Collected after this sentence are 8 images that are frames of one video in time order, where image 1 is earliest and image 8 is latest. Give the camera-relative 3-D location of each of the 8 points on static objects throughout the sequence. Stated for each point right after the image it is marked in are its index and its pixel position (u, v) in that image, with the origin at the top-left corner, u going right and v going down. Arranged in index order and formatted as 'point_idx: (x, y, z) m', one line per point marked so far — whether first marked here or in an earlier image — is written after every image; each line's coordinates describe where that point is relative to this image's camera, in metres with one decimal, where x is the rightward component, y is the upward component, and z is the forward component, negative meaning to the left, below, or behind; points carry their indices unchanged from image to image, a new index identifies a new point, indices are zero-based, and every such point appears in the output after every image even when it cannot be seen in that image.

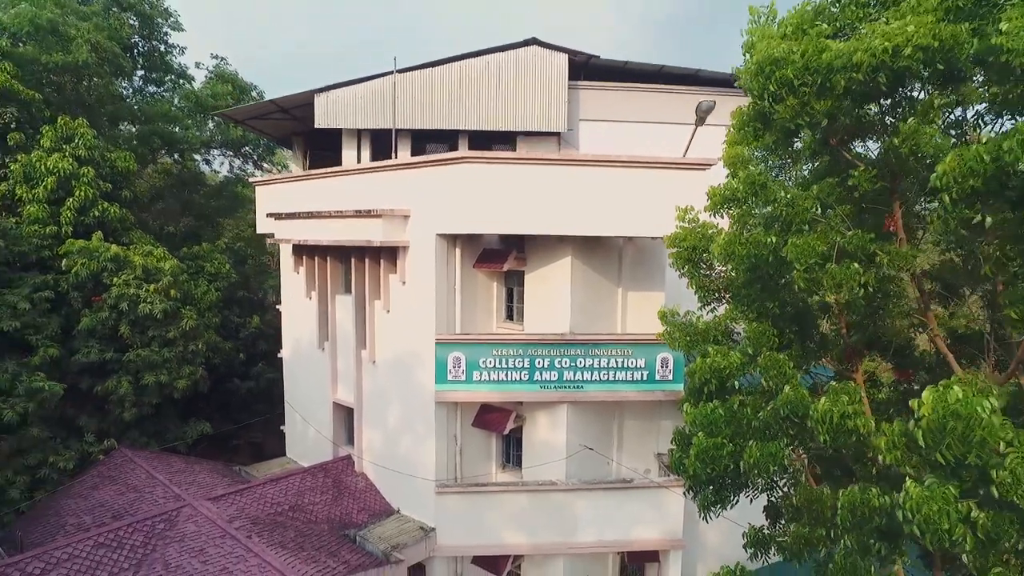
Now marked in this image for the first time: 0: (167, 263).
0: (-8.1, +0.6, +14.3) m
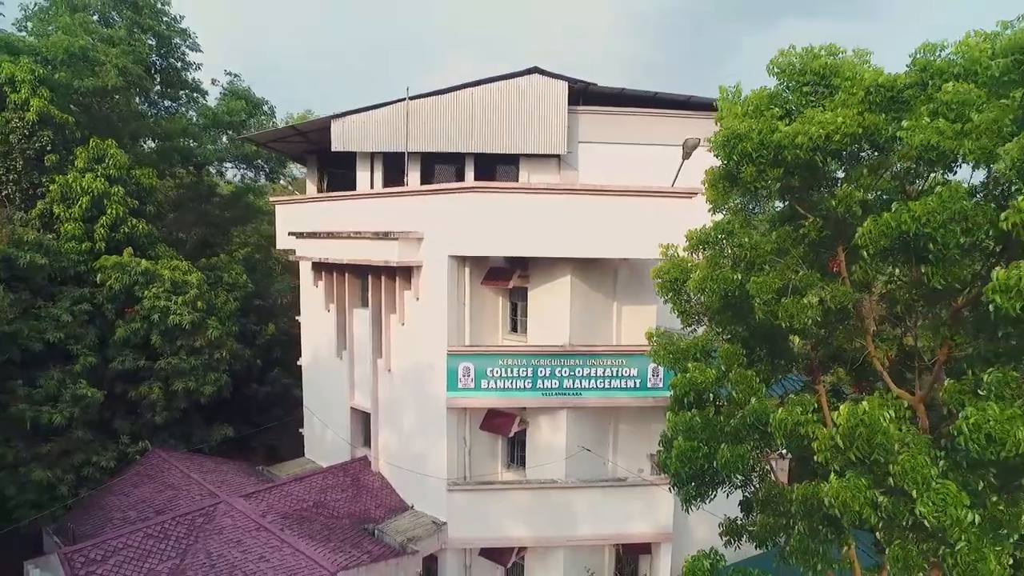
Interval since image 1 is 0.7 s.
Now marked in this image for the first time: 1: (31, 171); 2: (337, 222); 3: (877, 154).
0: (-8.0, +0.3, +15.3) m
1: (-12.4, +3.1, +15.8) m
2: (-3.9, +1.5, +13.6) m
3: (+3.0, +1.1, +4.9) m
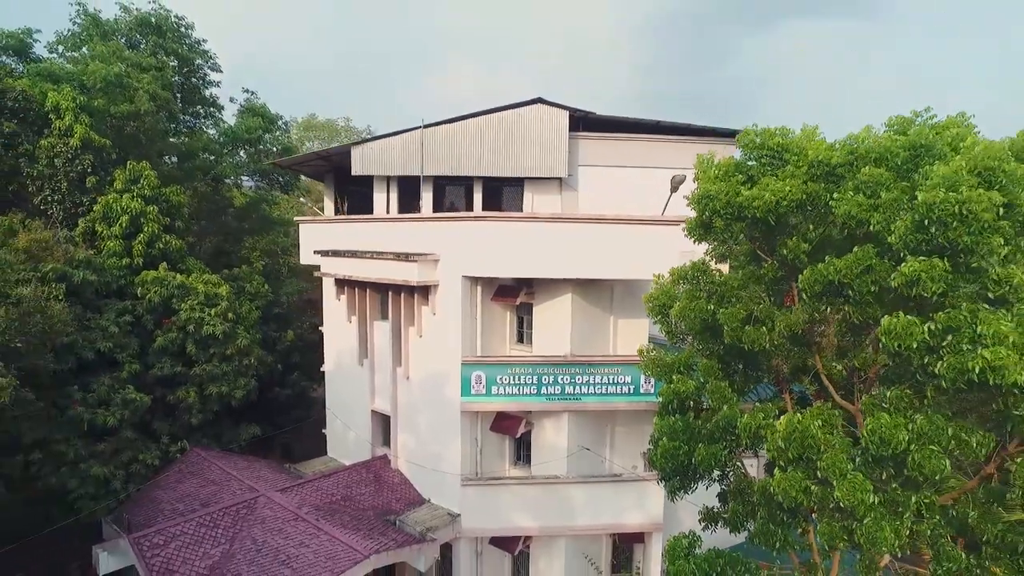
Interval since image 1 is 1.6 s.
0: (-7.9, 0.0, +16.6) m
1: (-12.3, +2.7, +17.1) m
2: (-3.7, +1.1, +14.9) m
3: (+3.1, +0.8, +6.3) m
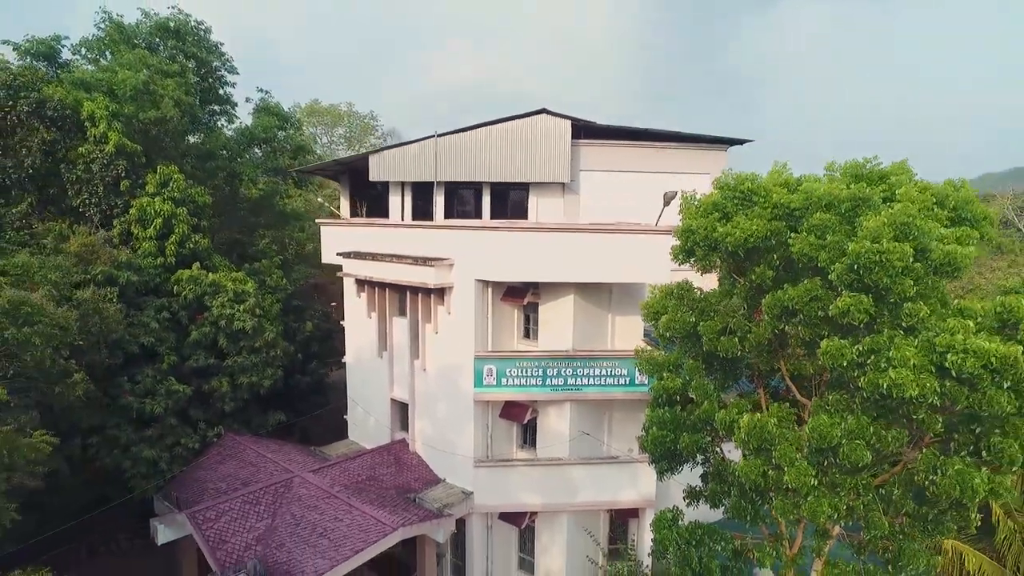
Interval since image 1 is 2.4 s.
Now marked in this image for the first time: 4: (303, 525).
0: (-7.7, +0.1, +18.0) m
1: (-12.1, +2.8, +18.3) m
2: (-3.6, +1.2, +16.2) m
3: (+3.3, +0.5, +7.6) m
4: (-4.2, -4.7, +12.2) m
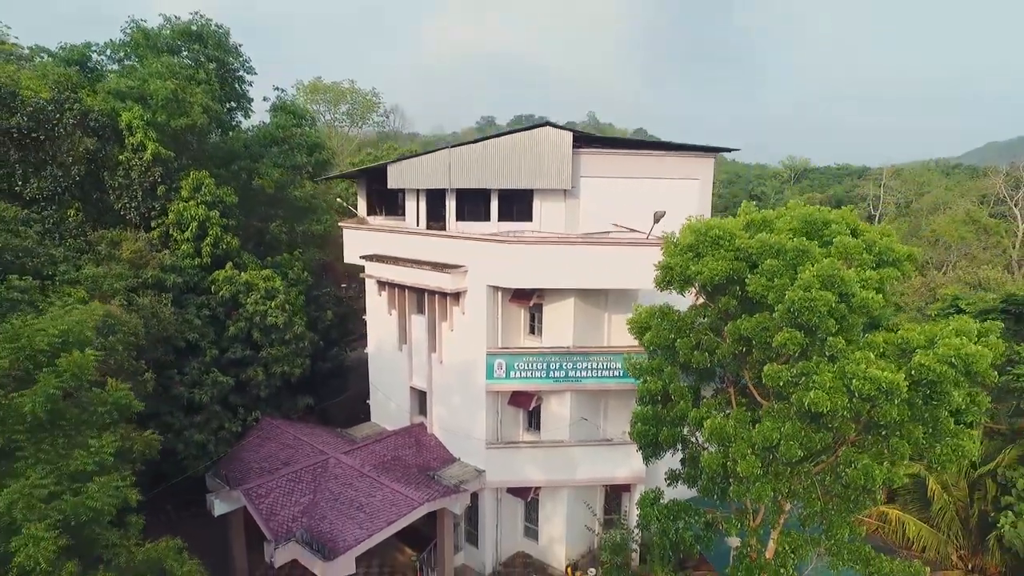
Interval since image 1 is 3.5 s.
0: (-7.5, +0.2, +19.7) m
1: (-11.9, +2.9, +19.9) m
2: (-3.4, +1.2, +17.9) m
3: (+3.5, +0.1, +9.3) m
4: (-4.0, -4.9, +14.2) m
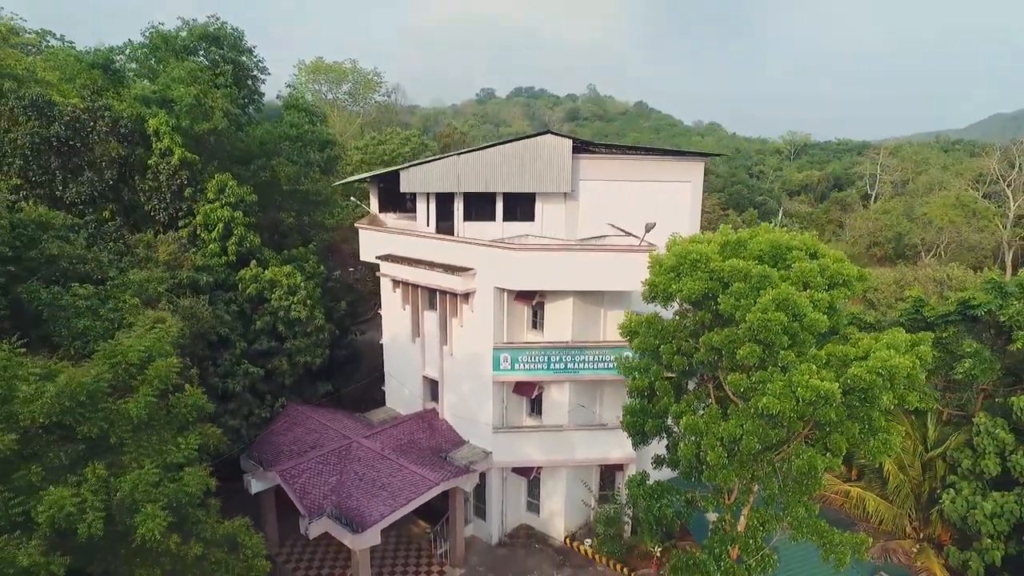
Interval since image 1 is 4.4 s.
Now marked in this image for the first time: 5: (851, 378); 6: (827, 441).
0: (-7.4, +0.3, +21.3) m
1: (-11.8, +3.1, +21.4) m
2: (-3.2, +1.2, +19.4) m
3: (+3.6, -0.2, +10.9) m
4: (-3.8, -5.0, +15.9) m
5: (+5.2, -1.4, +9.4) m
6: (+5.1, -2.5, +10.0) m
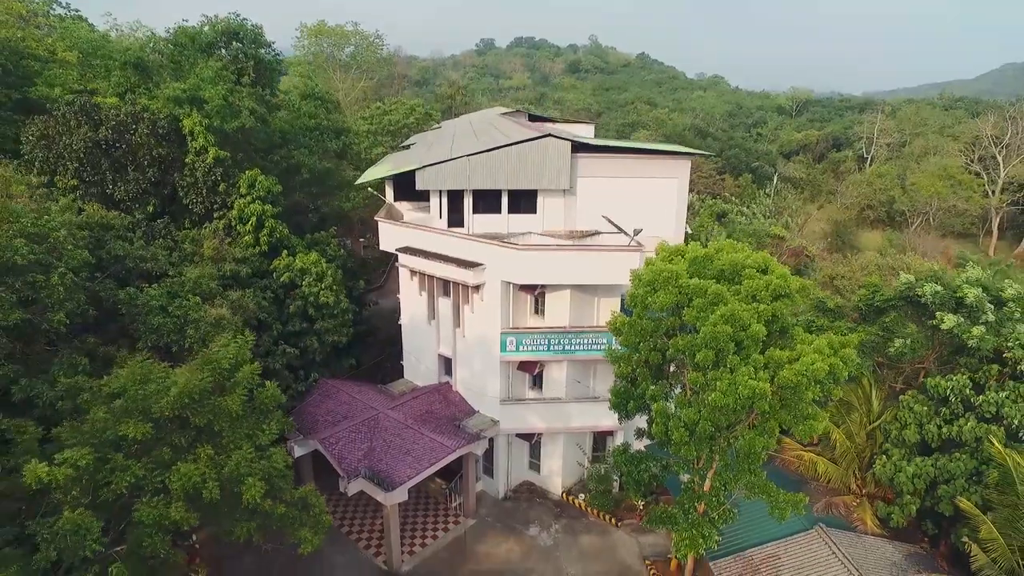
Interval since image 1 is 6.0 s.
0: (-7.2, +0.8, +23.7) m
1: (-11.6, +3.6, +23.6) m
2: (-3.1, +1.6, +21.7) m
3: (+3.8, -0.5, +13.3) m
4: (-3.7, -4.9, +18.8) m
5: (+5.3, -1.8, +12.0) m
6: (+5.3, -2.8, +12.7) m
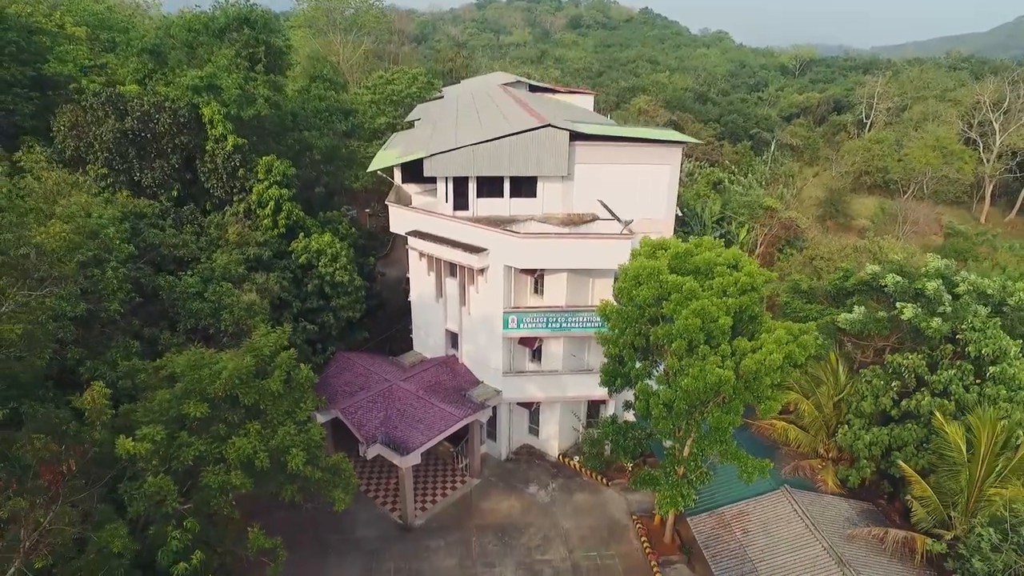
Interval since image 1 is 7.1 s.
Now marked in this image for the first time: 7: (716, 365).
0: (-7.1, +1.7, +25.4) m
1: (-11.6, +4.4, +25.1) m
2: (-3.0, +2.3, +23.3) m
3: (+3.8, -0.3, +15.1) m
4: (-3.6, -4.3, +20.8) m
5: (+5.4, -1.7, +13.8) m
6: (+5.3, -2.7, +14.6) m
7: (+4.8, -1.7, +13.9) m
